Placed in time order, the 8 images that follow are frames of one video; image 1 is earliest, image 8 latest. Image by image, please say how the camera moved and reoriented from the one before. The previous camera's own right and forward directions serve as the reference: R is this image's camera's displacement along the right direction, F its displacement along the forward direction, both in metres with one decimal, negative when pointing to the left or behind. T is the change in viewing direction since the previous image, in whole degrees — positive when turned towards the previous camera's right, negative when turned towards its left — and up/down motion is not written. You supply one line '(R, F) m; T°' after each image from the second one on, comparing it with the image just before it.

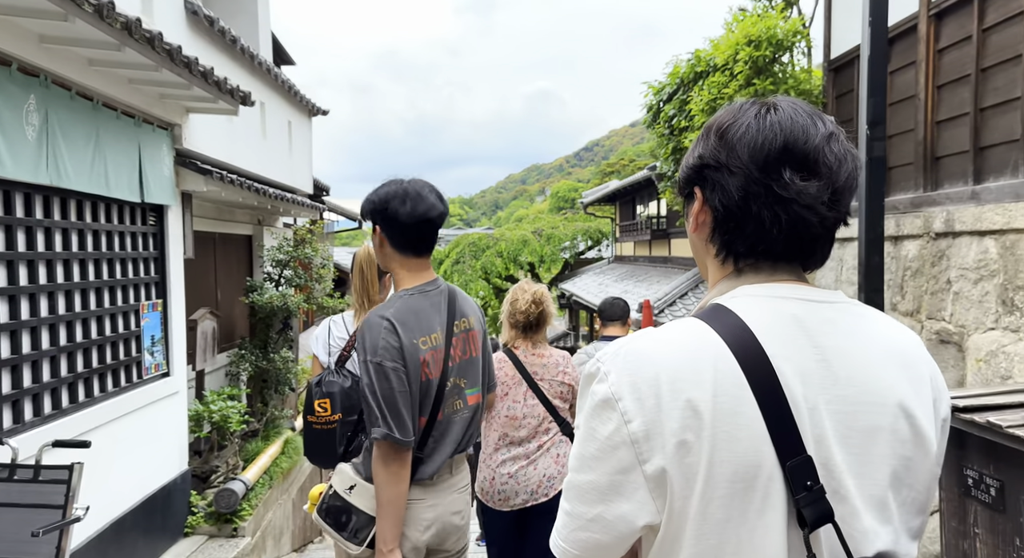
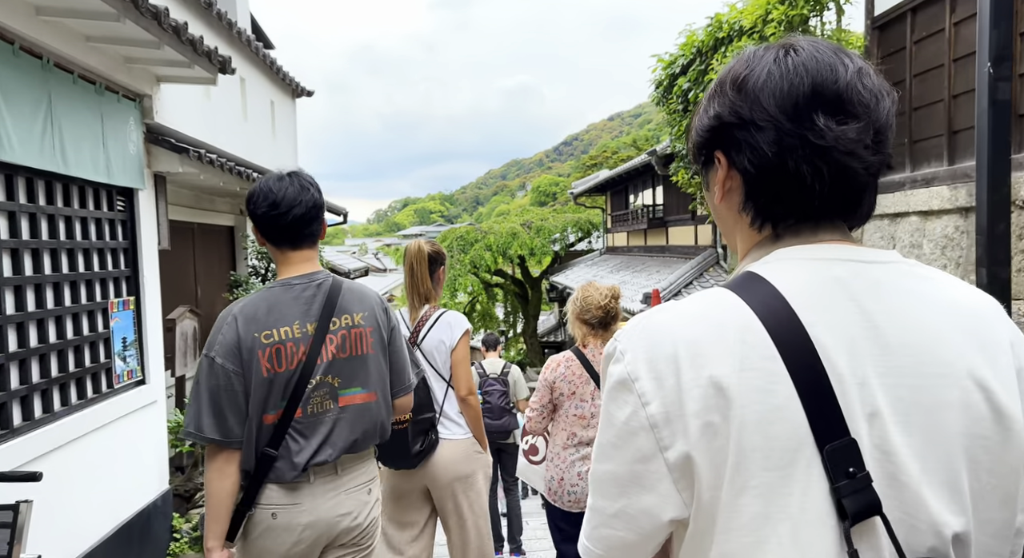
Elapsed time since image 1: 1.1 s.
(-0.2, +0.5) m; +2°
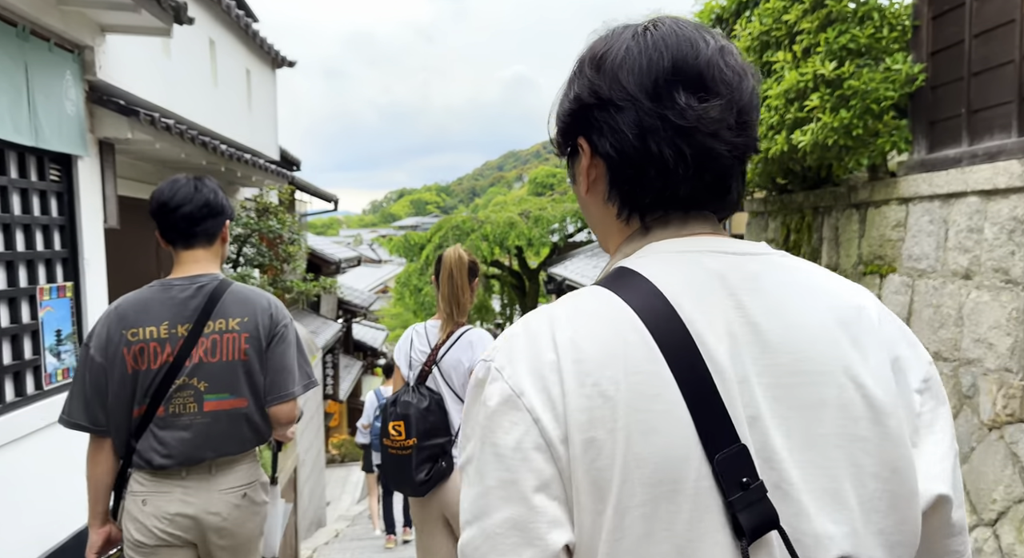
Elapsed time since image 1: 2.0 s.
(0.0, +0.5) m; 0°
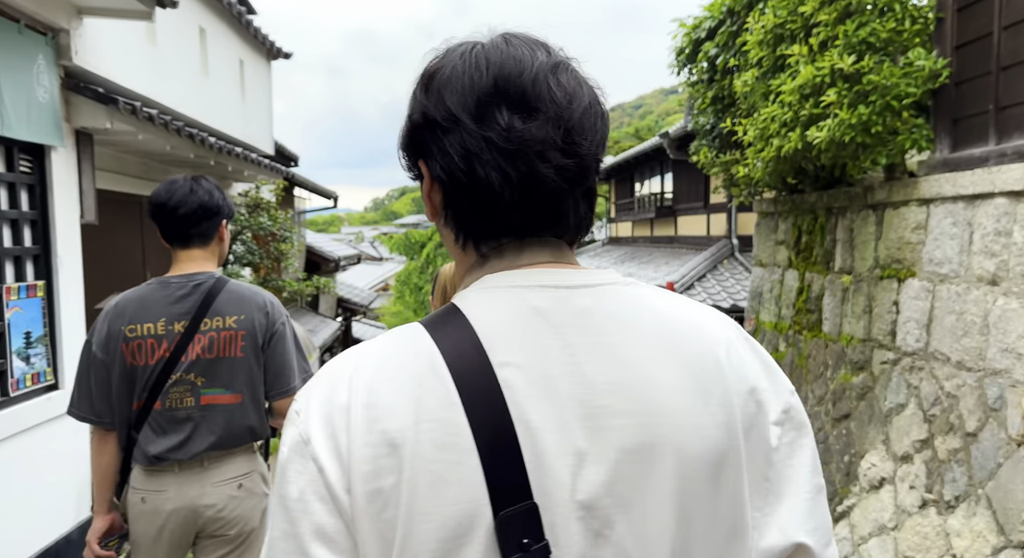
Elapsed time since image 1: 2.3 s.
(0.0, +0.2) m; 0°
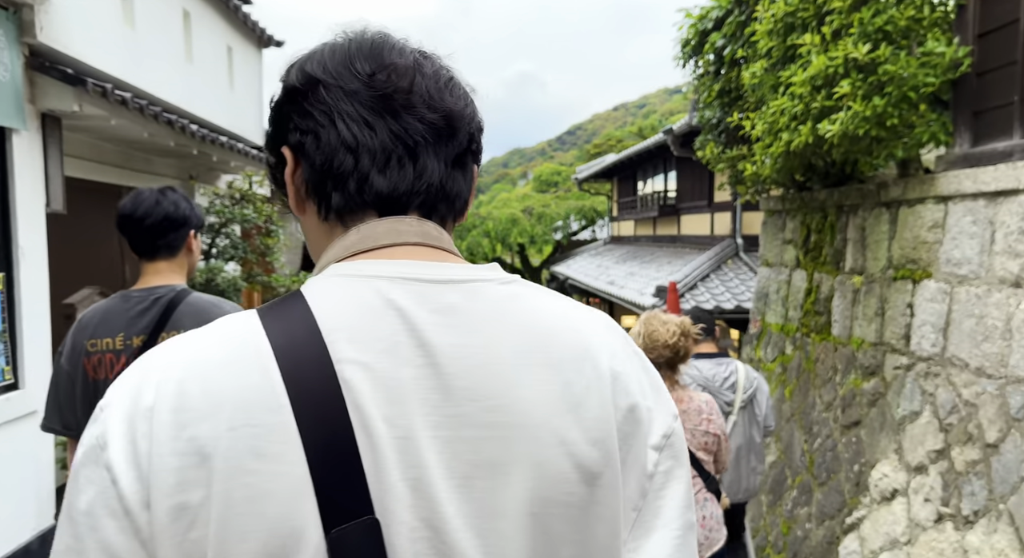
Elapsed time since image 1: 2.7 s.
(0.0, +0.2) m; 0°
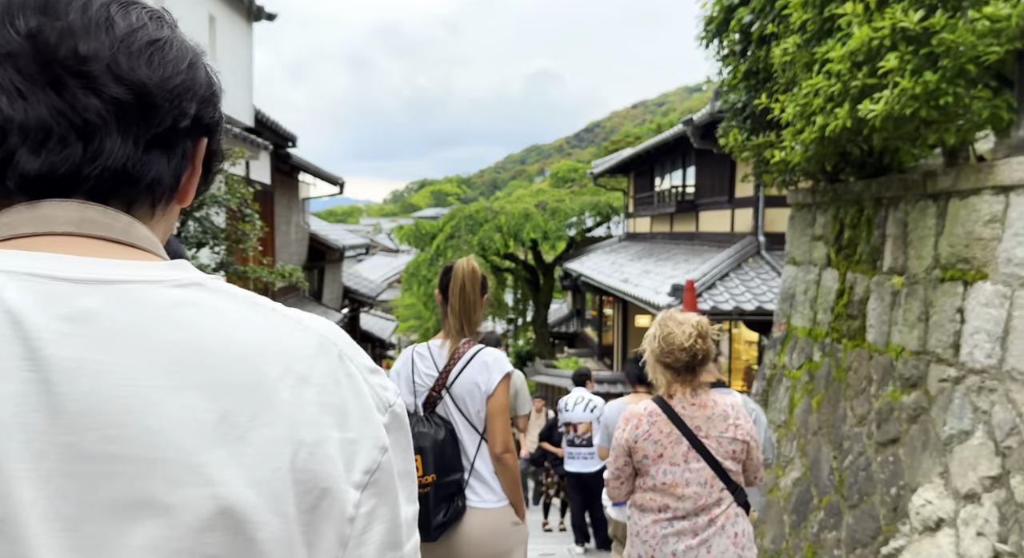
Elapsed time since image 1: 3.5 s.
(+0.1, +0.4) m; -1°
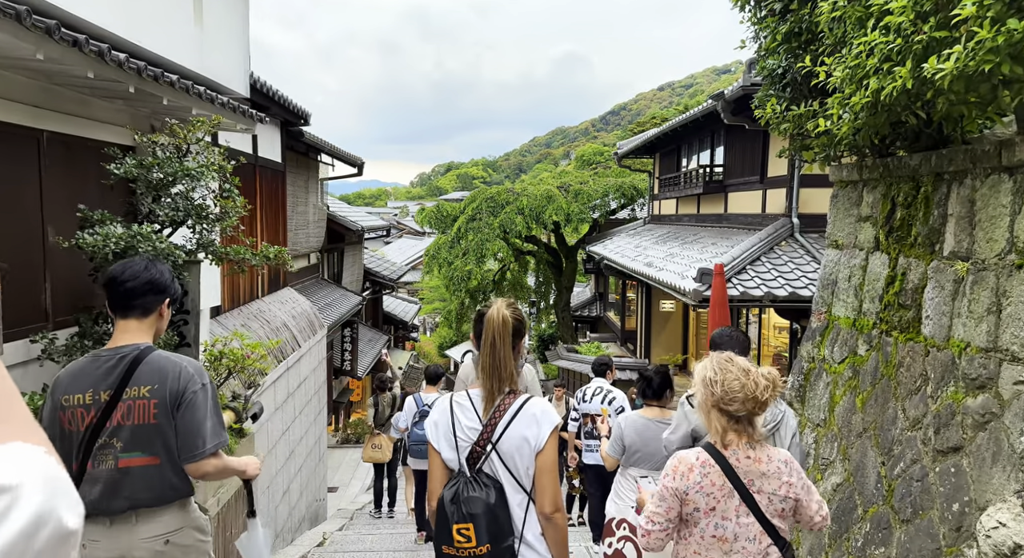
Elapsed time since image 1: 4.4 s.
(+0.1, +0.4) m; -2°
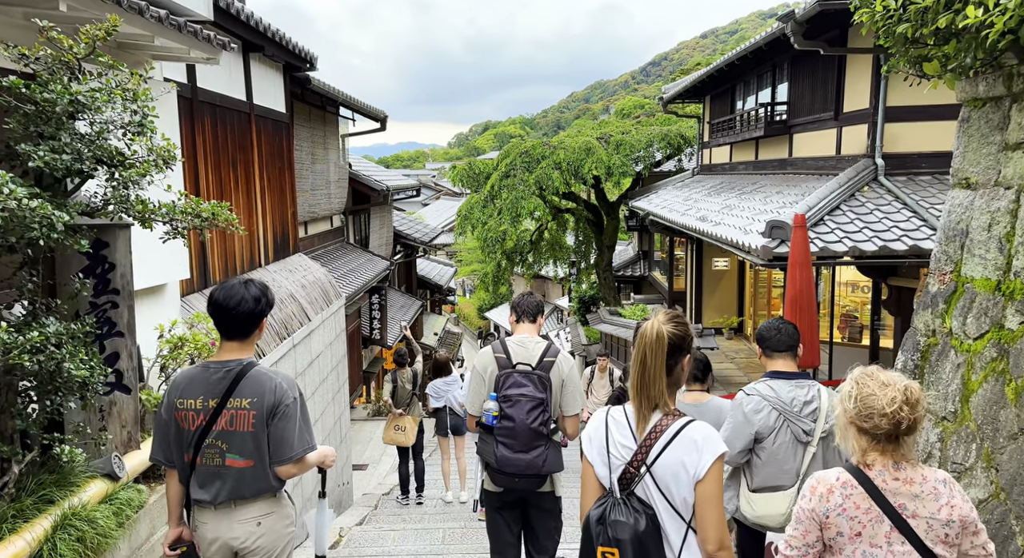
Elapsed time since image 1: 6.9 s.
(0.0, +1.0) m; -3°
